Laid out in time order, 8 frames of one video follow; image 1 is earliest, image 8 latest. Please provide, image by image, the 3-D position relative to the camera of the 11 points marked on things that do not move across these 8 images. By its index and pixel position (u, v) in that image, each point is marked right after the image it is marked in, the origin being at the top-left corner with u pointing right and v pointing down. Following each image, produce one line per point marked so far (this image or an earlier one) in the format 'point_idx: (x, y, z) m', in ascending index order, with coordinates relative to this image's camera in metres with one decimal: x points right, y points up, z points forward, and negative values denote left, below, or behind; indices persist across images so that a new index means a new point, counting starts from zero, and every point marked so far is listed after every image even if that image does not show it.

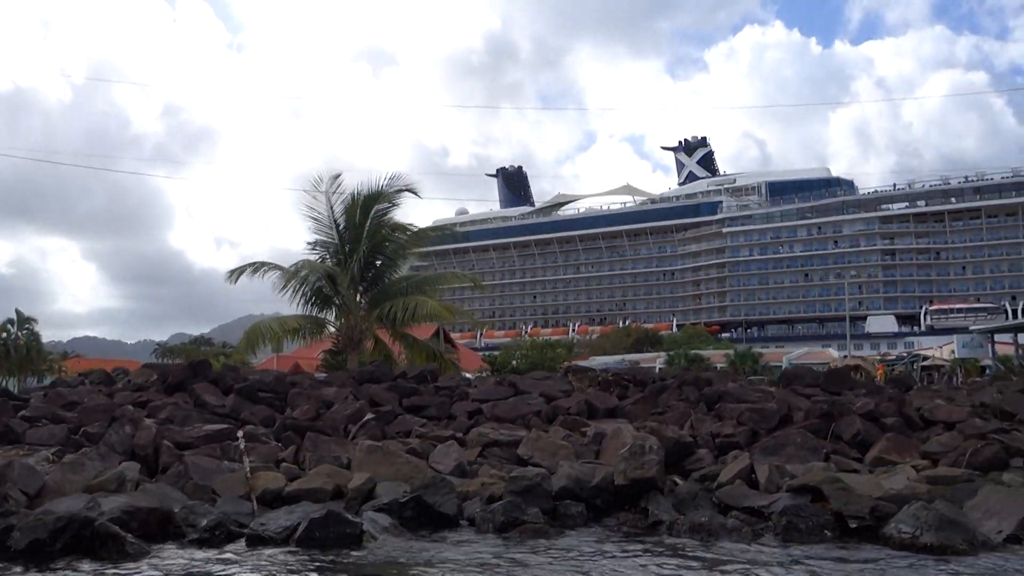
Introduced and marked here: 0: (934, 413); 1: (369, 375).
0: (+6.0, -1.8, +12.4) m
1: (-2.4, -1.5, +14.4) m
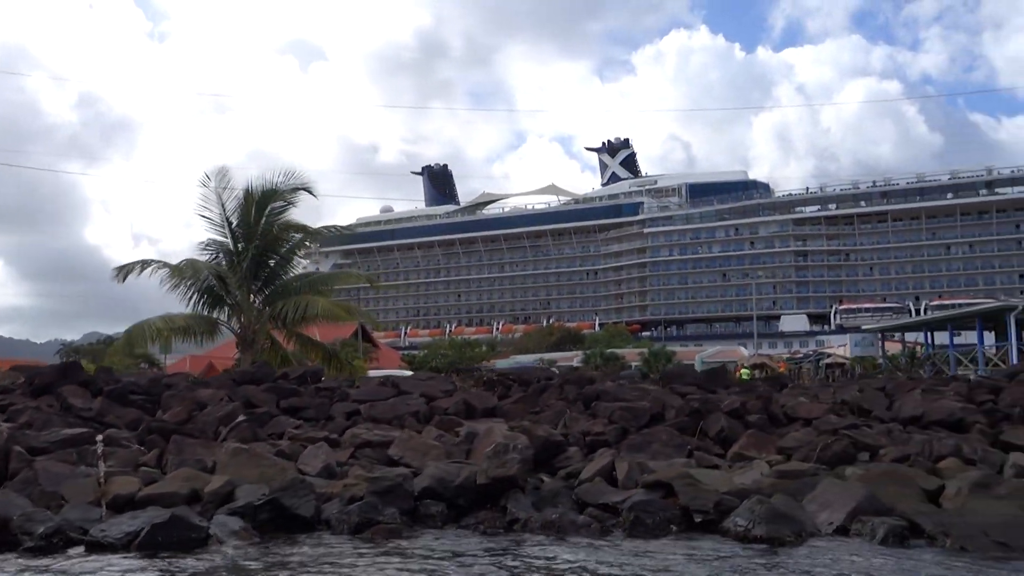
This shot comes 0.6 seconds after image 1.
0: (+4.2, -1.8, +12.9) m
1: (-4.3, -1.5, +14.2) m
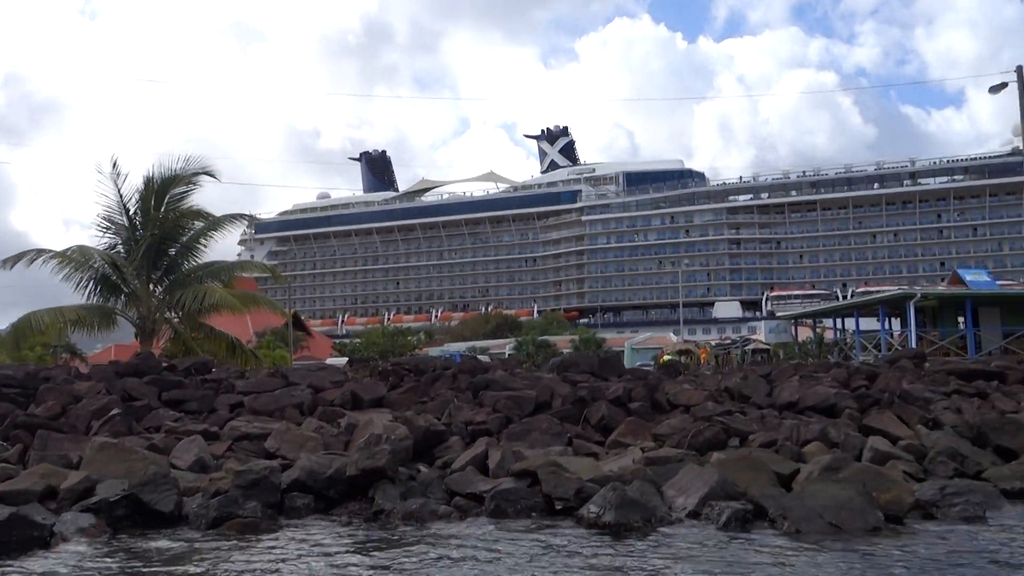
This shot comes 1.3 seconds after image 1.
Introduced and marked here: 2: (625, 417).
0: (+2.5, -1.7, +13.2) m
1: (-6.1, -1.3, +13.9) m
2: (+1.6, -1.9, +12.3) m
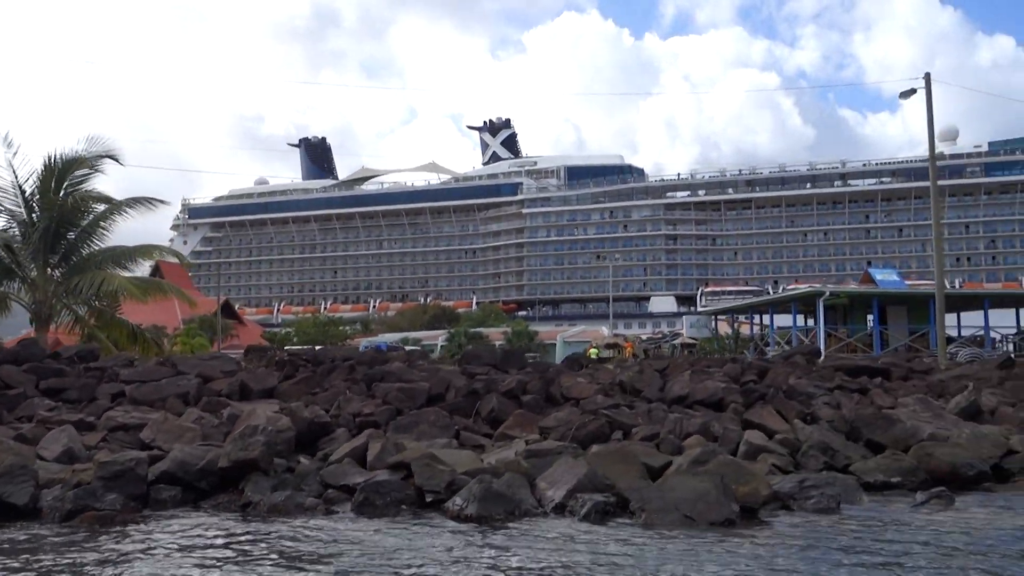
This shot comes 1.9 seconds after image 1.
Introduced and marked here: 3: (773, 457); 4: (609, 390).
0: (+0.9, -1.6, +13.3) m
1: (-7.8, -1.1, +13.4) m
2: (0.0, -1.8, +12.4) m
3: (+3.2, -2.1, +10.4) m
4: (+1.5, -1.6, +13.3) m
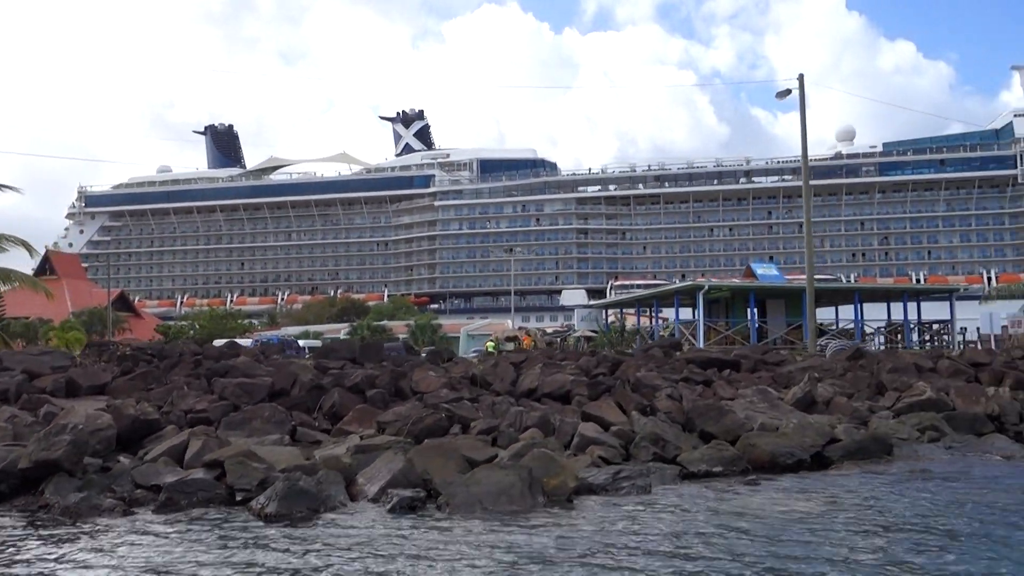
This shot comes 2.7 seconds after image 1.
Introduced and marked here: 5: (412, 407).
0: (-1.5, -1.5, +13.2) m
1: (-10.1, -0.9, +12.5) m
2: (-2.2, -1.7, +12.2) m
3: (+1.1, -2.0, +10.6) m
4: (-0.8, -1.5, +13.3) m
5: (-1.4, -1.6, +11.9) m
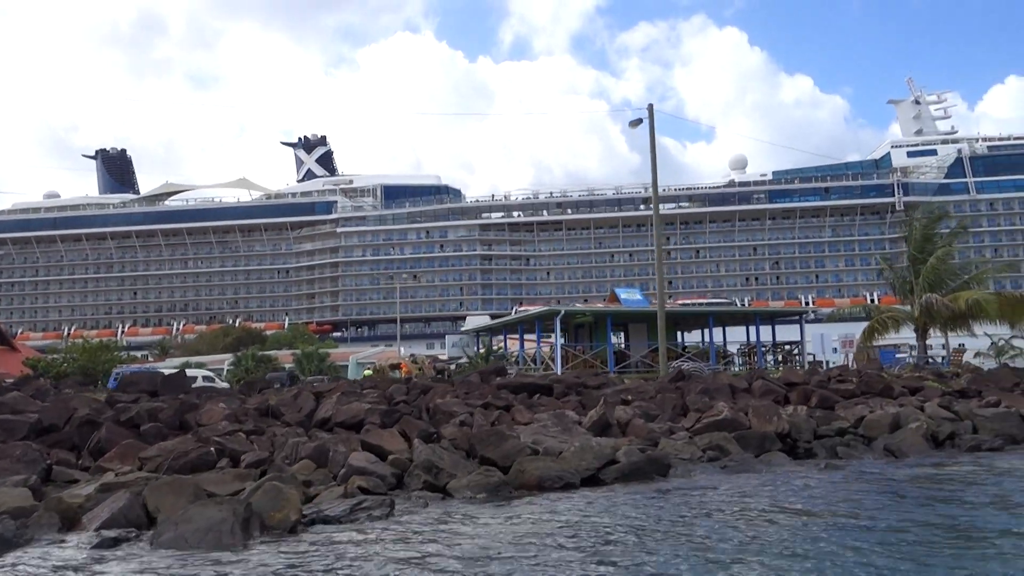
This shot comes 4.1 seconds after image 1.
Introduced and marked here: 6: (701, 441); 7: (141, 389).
0: (-4.6, -1.9, +12.7) m
1: (-13.1, -1.4, +11.1) m
2: (-5.2, -2.1, +11.7) m
3: (-1.8, -2.3, +10.4) m
4: (-4.0, -1.9, +12.9) m
5: (-4.4, -2.0, +11.5) m
6: (+2.9, -2.4, +13.4) m
7: (-6.4, -1.7, +14.8) m
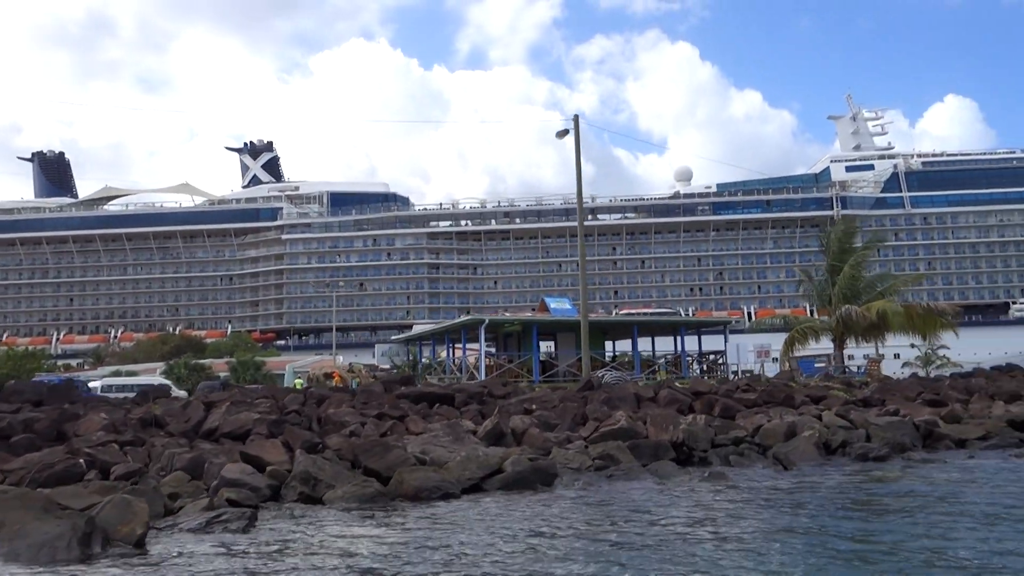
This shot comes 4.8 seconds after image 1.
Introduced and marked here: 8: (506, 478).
0: (-6.2, -2.0, +12.3) m
1: (-14.6, -1.4, +10.3) m
2: (-6.8, -2.1, +11.3) m
3: (-3.3, -2.4, +10.2) m
4: (-5.6, -2.0, +12.5) m
5: (-6.0, -2.1, +11.1) m
6: (+1.3, -2.6, +13.5) m
7: (-8.1, -1.8, +14.3) m
8: (-0.1, -2.6, +11.6) m
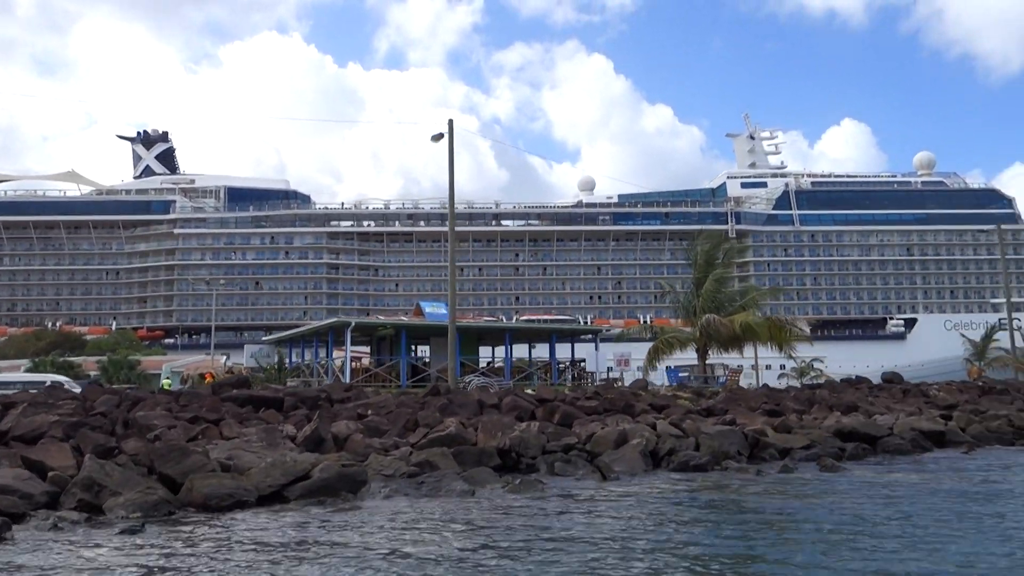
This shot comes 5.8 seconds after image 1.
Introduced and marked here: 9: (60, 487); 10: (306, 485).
0: (-8.8, -1.9, +11.4) m
1: (-17.0, -1.0, +8.5) m
2: (-9.3, -2.0, +10.3) m
3: (-5.7, -2.3, +9.6) m
4: (-8.3, -1.9, +11.7) m
5: (-8.4, -2.0, +10.2) m
6: (-1.5, -2.6, +13.4) m
7: (-11.0, -1.6, +13.2) m
8: (-2.7, -2.6, +11.4) m
9: (-5.5, -2.4, +10.4) m
10: (-2.7, -2.6, +11.4) m
